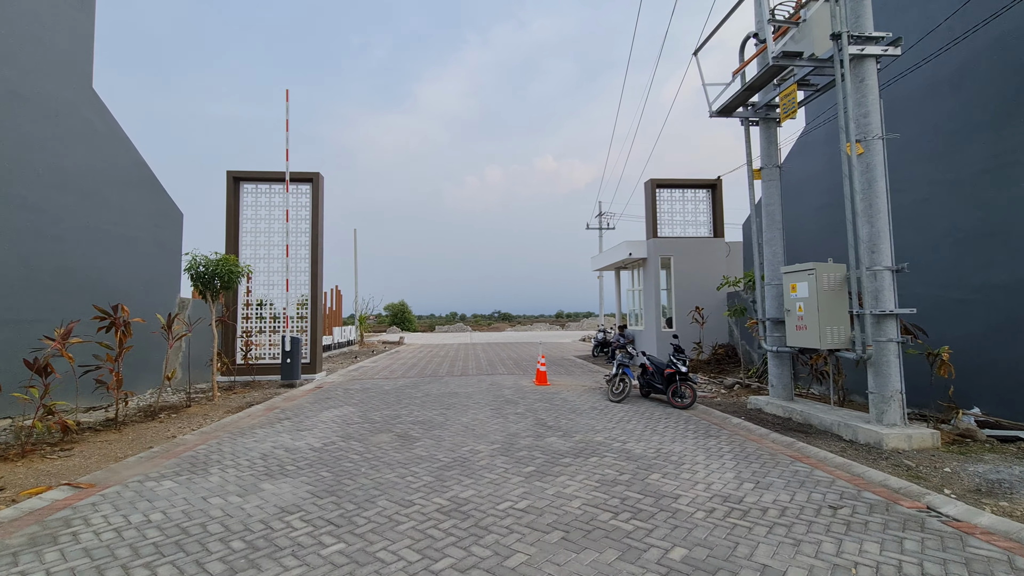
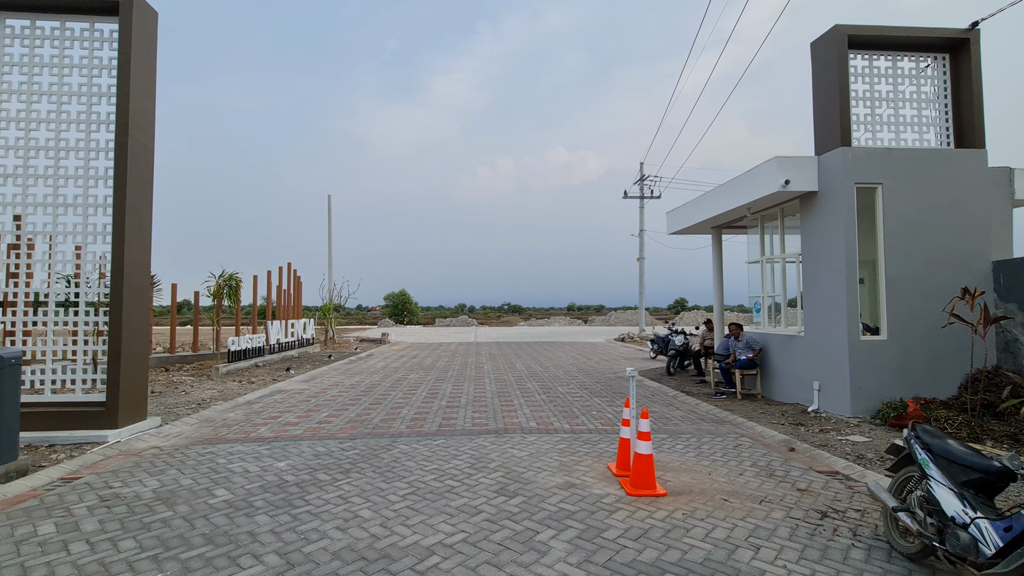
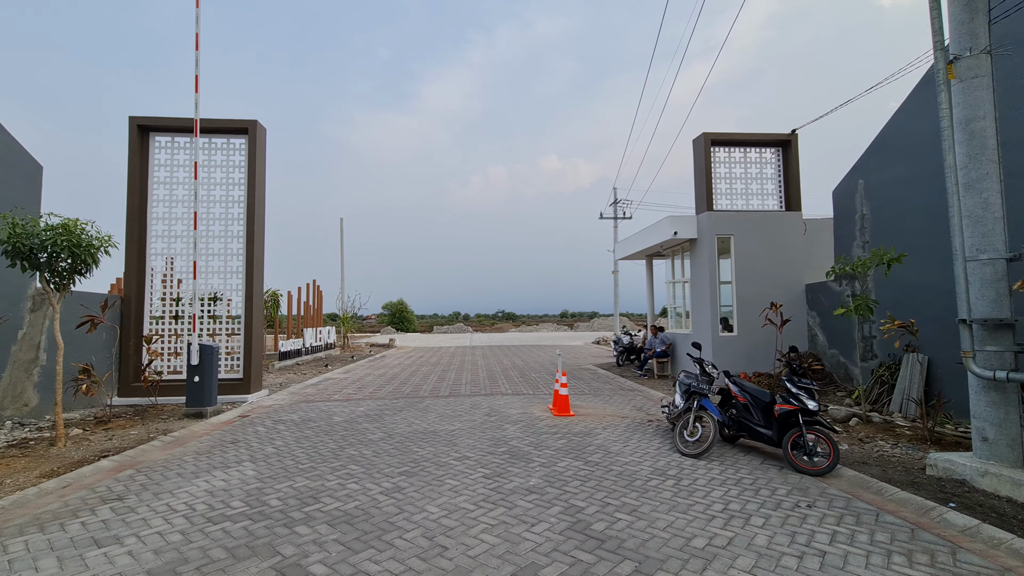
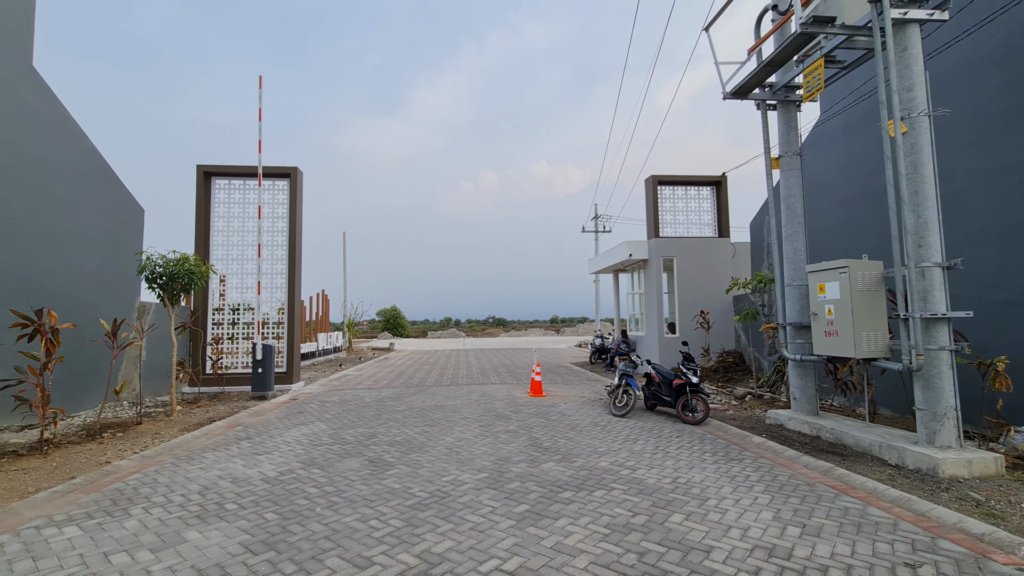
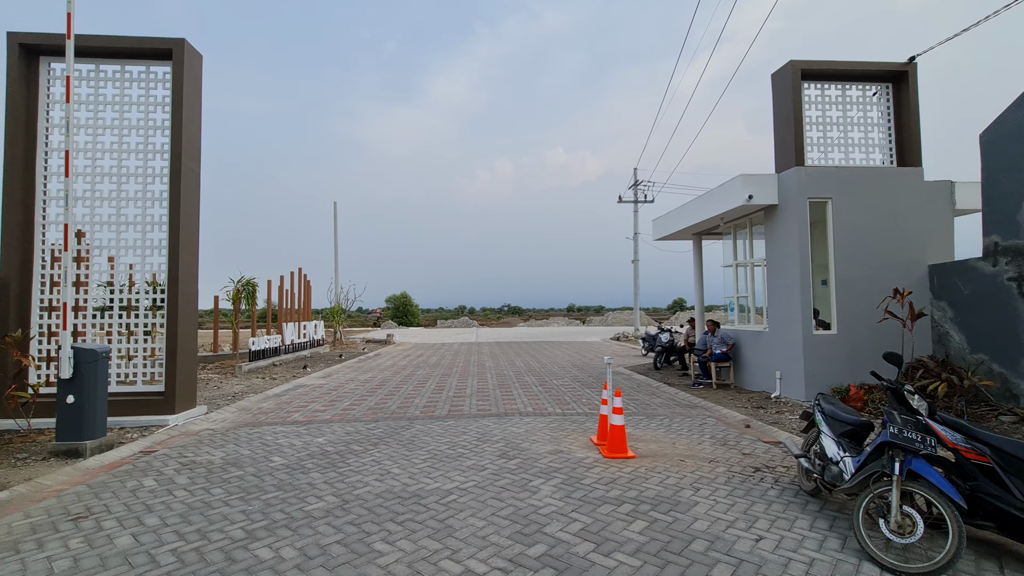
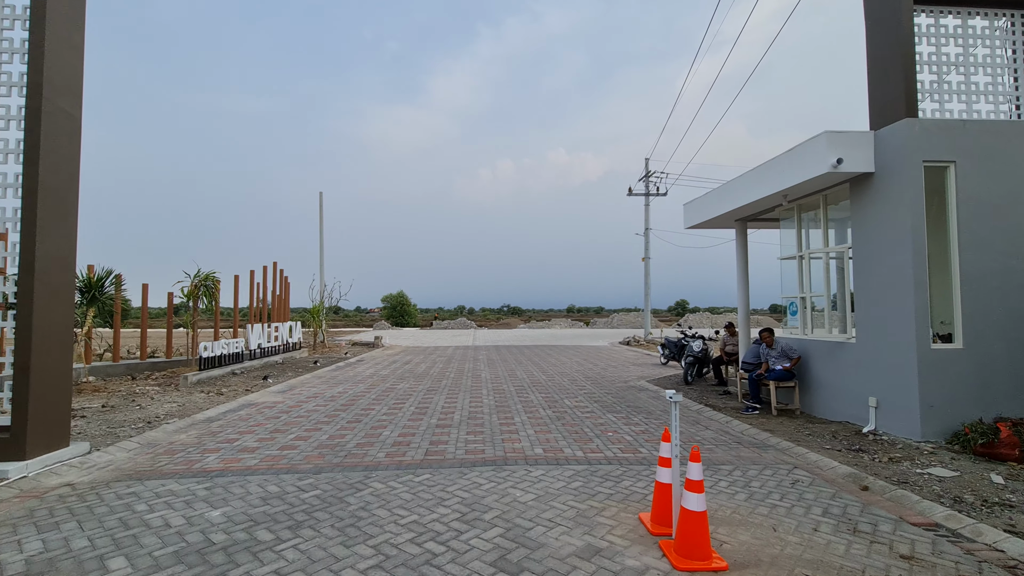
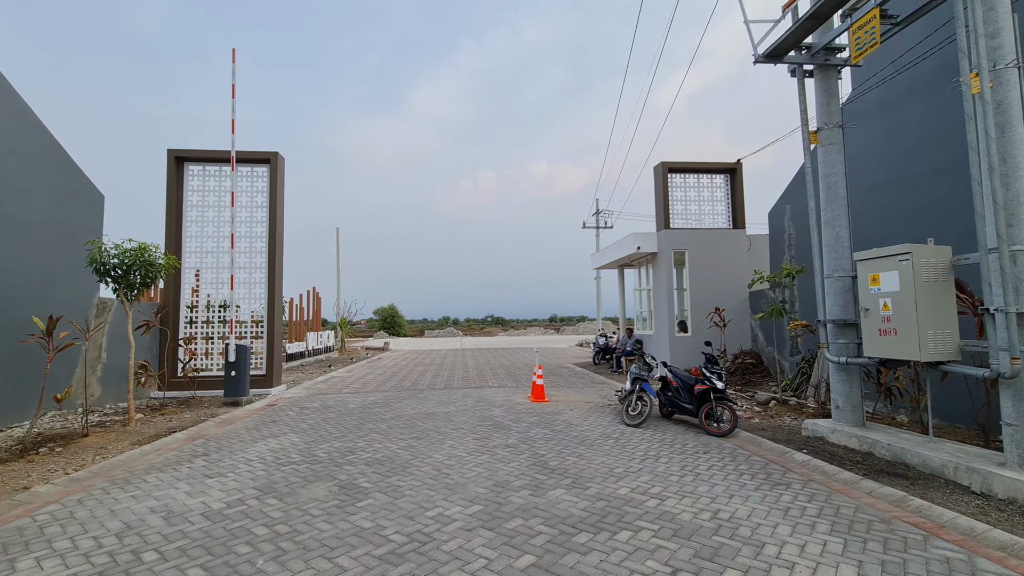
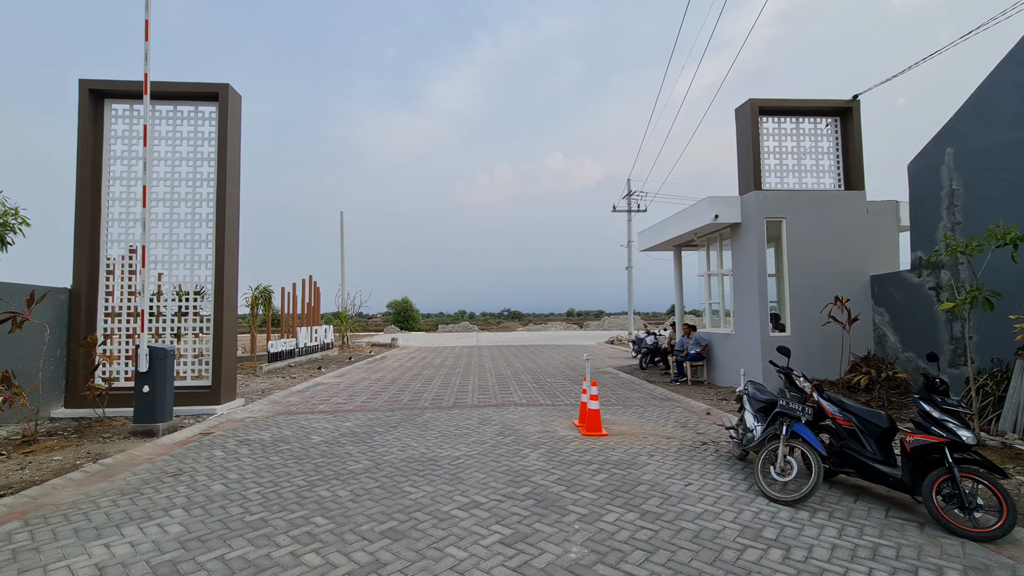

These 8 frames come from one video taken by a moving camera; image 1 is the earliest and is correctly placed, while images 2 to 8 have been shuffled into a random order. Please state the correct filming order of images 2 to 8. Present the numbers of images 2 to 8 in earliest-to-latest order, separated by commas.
4, 7, 3, 8, 5, 2, 6
